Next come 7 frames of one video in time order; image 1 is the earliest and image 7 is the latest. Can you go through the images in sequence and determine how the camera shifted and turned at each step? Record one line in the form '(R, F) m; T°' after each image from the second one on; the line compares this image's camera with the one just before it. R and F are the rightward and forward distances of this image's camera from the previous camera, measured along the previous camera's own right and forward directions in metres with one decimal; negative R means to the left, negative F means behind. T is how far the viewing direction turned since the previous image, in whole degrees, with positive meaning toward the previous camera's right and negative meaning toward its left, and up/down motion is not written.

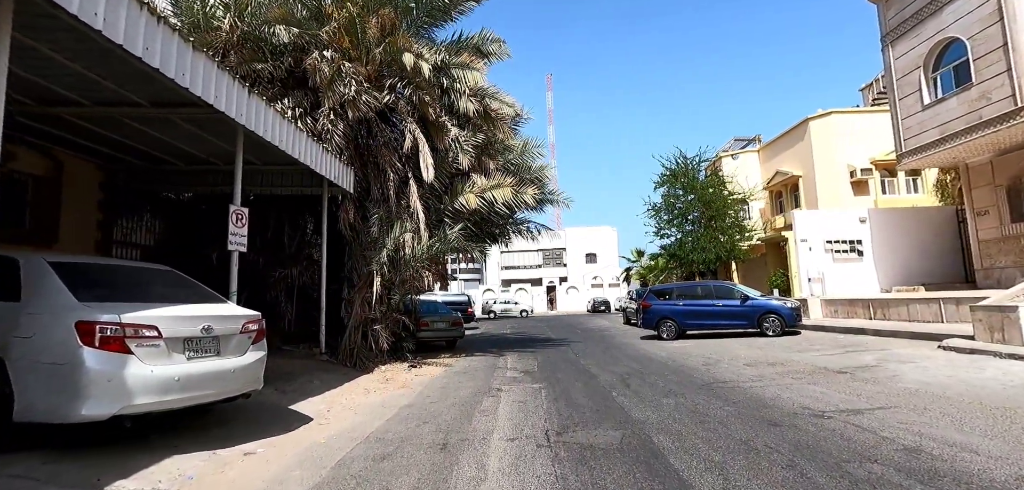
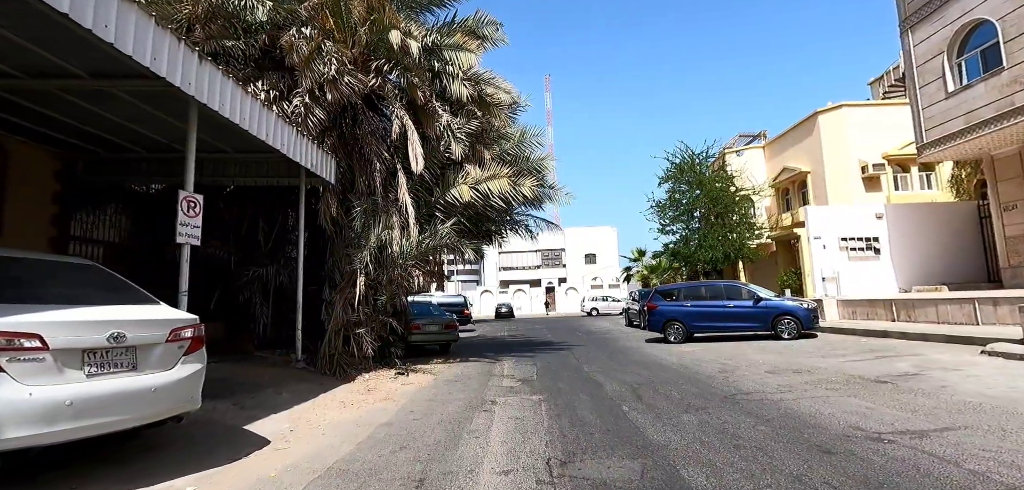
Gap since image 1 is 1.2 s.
(0.0, +1.1) m; 0°
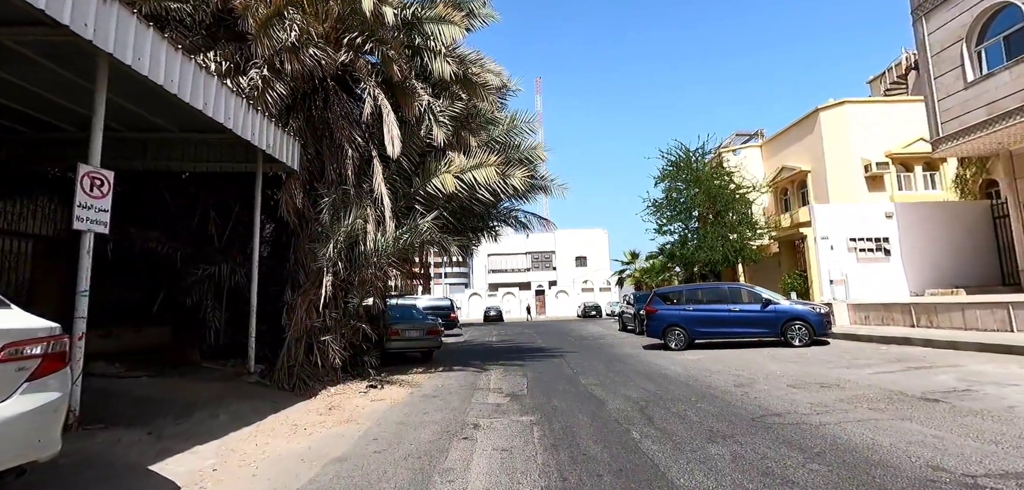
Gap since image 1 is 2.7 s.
(0.0, +1.3) m; +1°
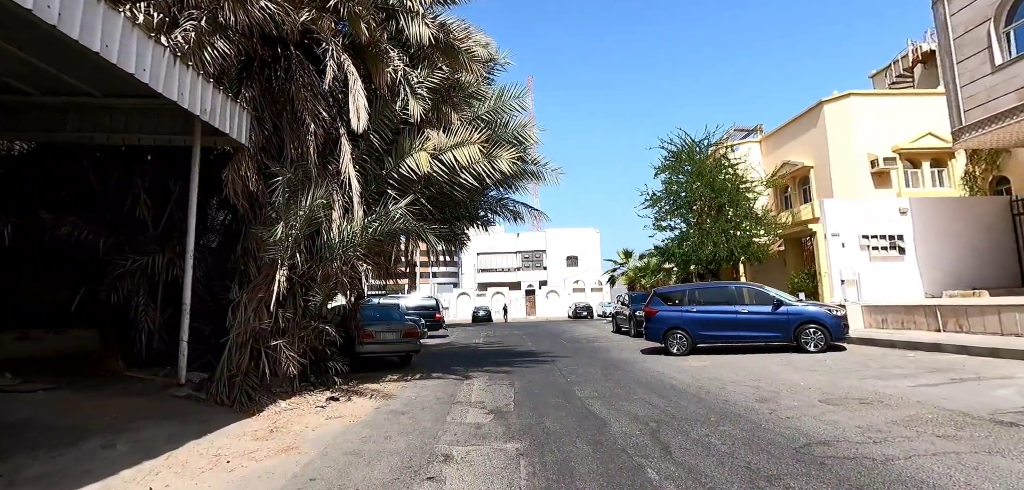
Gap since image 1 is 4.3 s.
(+0.1, +1.4) m; +1°
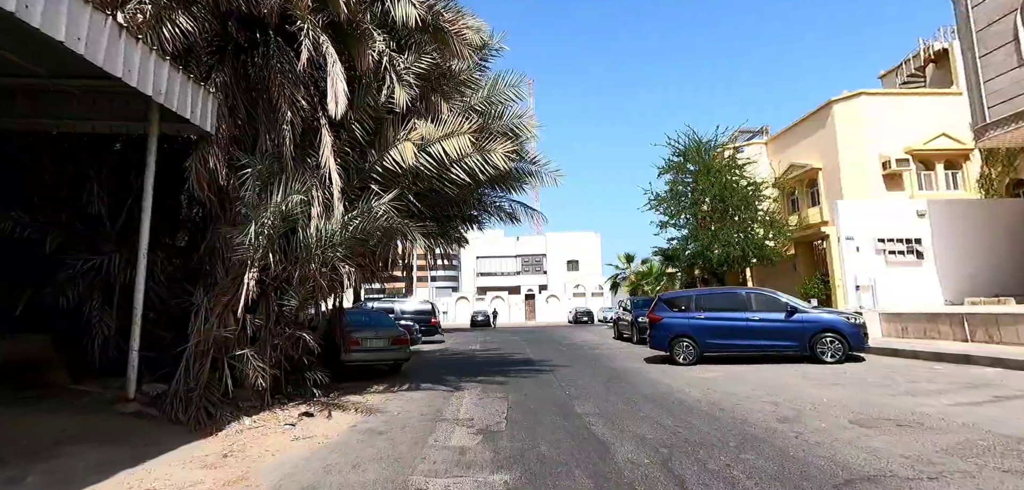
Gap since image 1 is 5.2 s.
(+0.1, +0.8) m; 0°
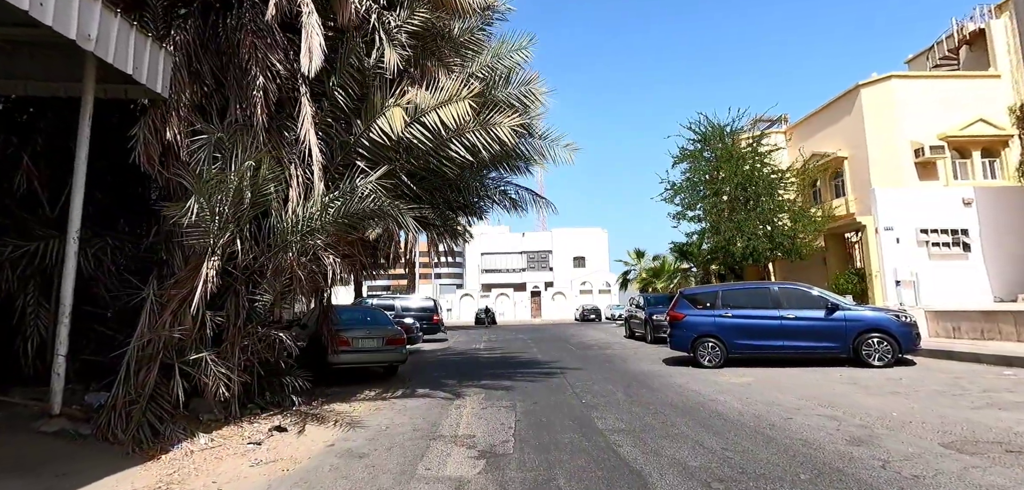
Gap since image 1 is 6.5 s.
(0.0, +1.2) m; -1°
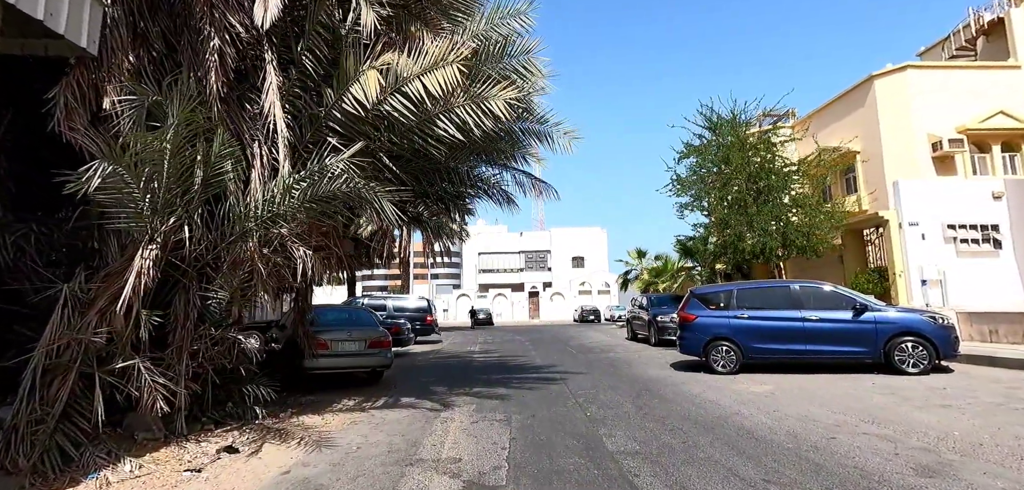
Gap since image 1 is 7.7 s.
(0.0, +1.0) m; 0°
